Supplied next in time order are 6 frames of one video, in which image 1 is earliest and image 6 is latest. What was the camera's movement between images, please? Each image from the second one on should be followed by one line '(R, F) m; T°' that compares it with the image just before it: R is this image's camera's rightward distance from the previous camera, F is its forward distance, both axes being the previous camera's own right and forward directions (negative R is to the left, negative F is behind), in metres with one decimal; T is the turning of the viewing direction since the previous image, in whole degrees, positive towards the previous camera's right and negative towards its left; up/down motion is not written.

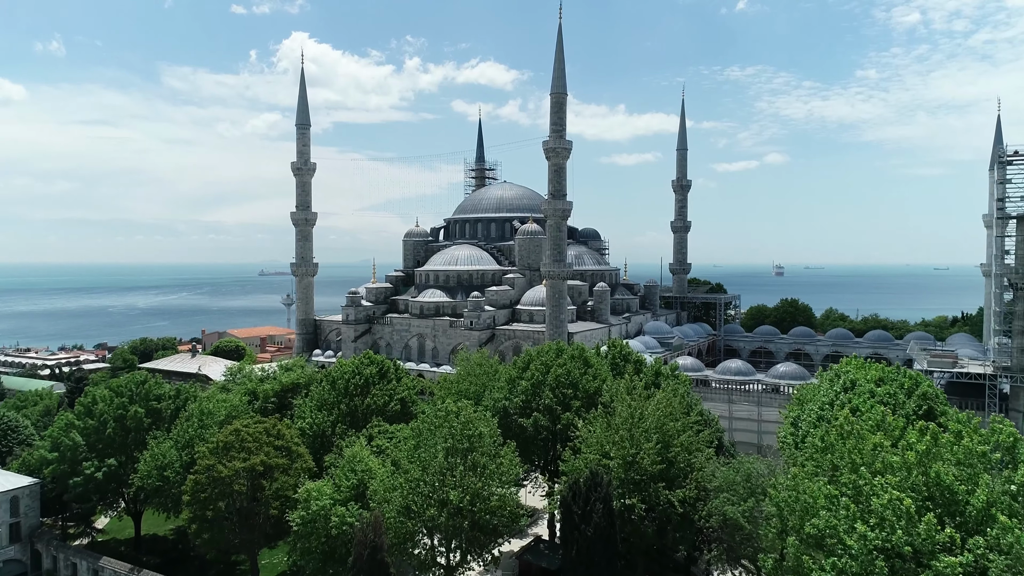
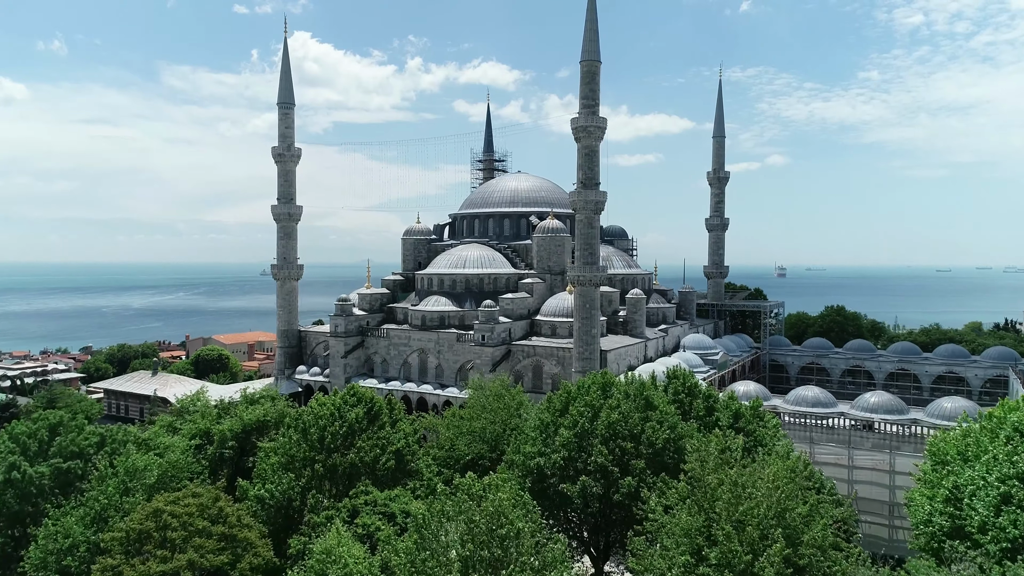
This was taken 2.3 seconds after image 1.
(-0.7, +7.1) m; 0°
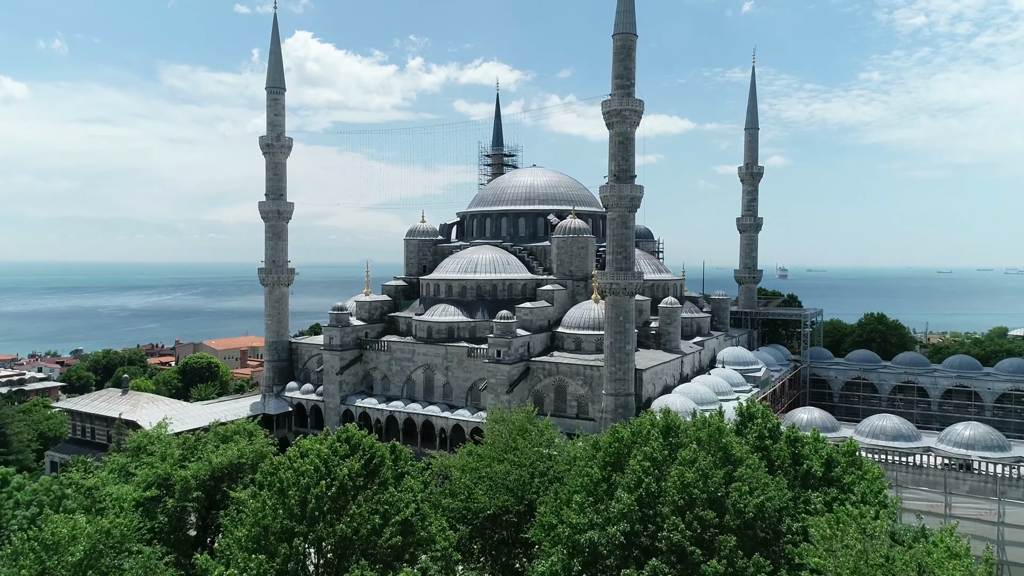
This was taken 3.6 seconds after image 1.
(-0.7, +4.6) m; 0°
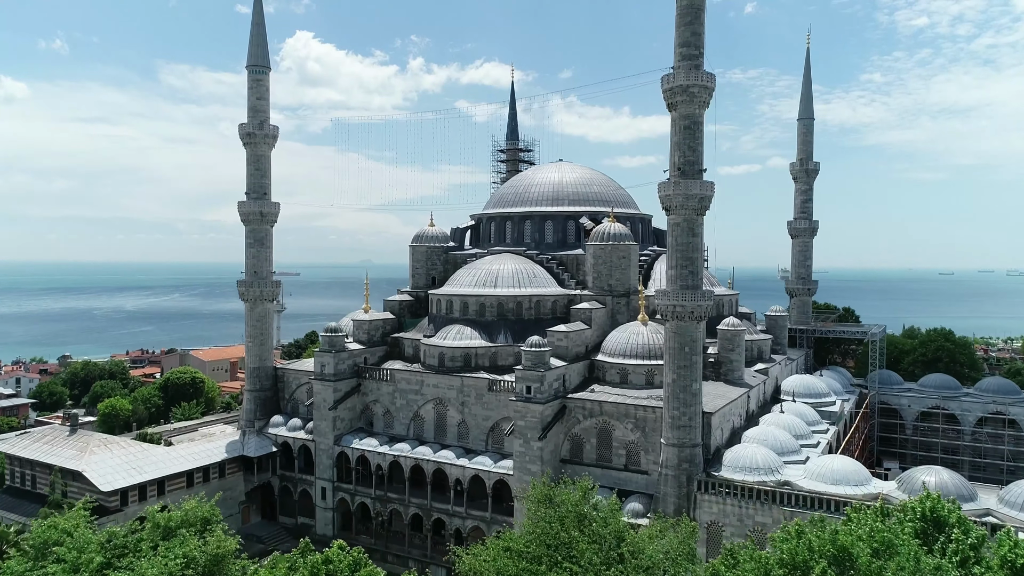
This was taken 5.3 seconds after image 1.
(-0.9, +6.0) m; 0°
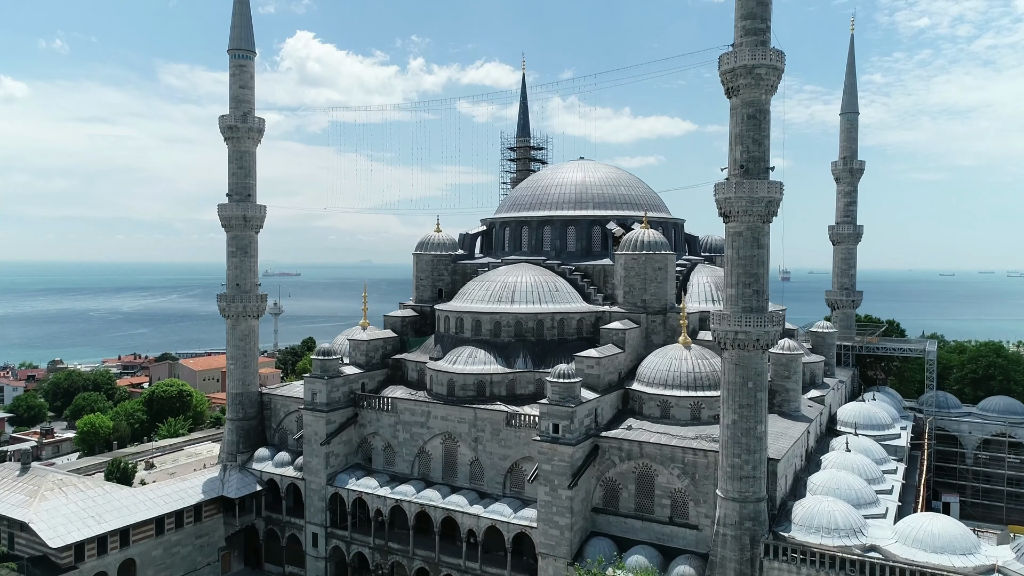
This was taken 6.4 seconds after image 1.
(-0.6, +4.0) m; 0°
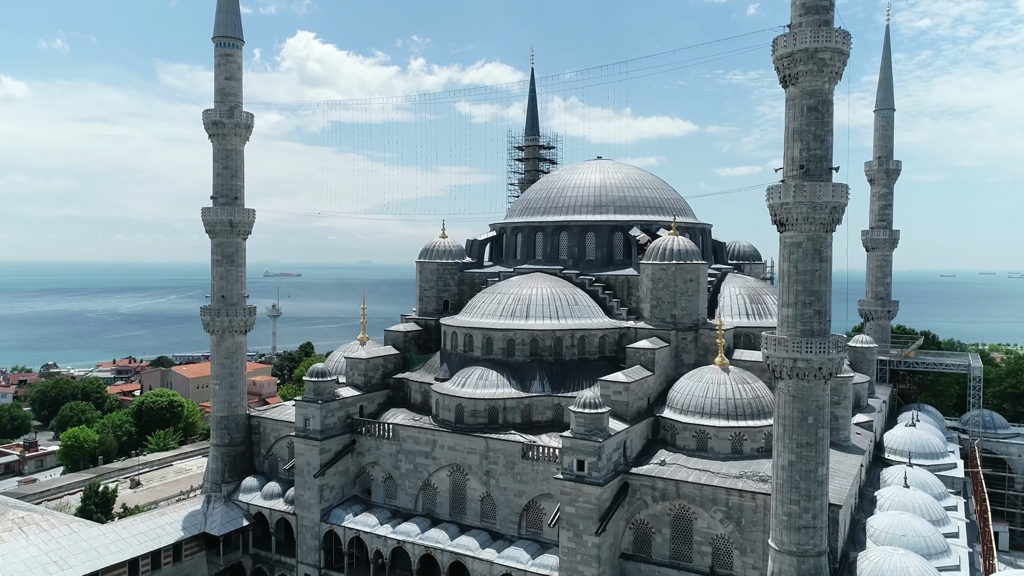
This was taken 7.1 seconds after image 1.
(-0.4, +2.7) m; 0°
